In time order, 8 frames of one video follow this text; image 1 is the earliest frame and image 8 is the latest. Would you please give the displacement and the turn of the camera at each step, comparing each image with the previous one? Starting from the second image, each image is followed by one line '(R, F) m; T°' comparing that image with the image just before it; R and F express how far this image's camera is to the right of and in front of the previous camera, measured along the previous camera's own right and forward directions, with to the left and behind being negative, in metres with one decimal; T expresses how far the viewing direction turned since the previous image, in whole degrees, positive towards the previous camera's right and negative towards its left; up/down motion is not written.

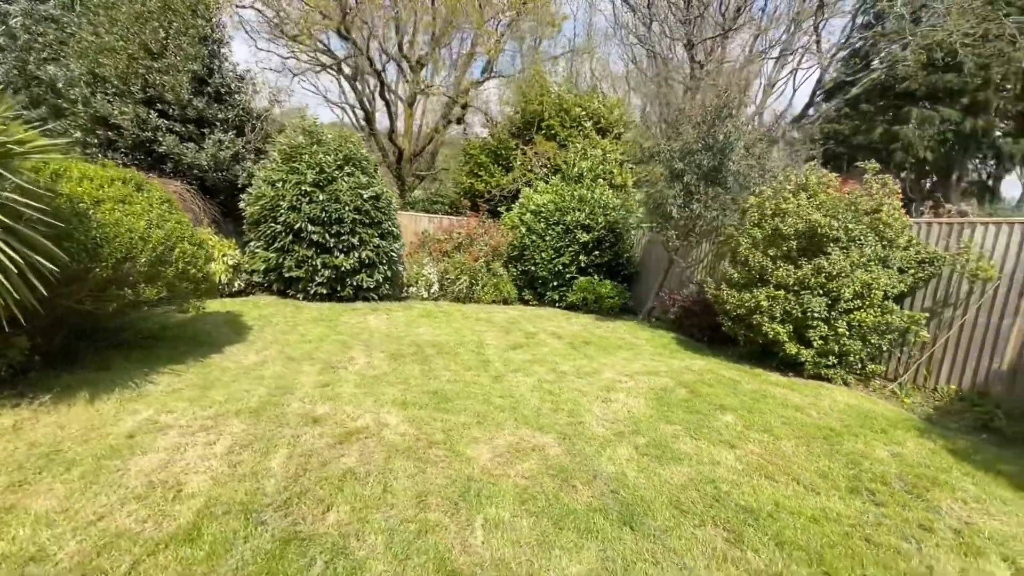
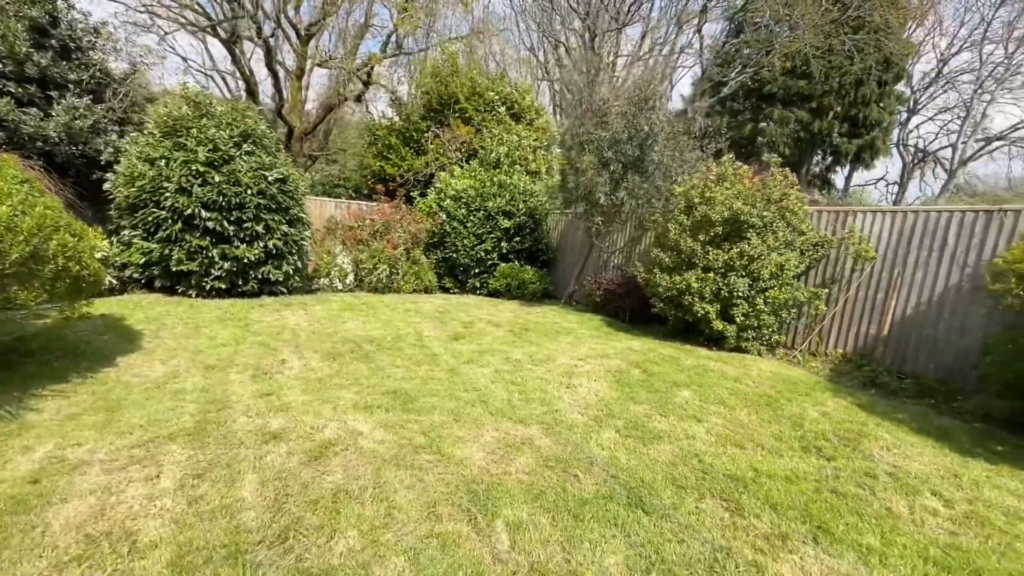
(-0.6, +0.2) m; +13°
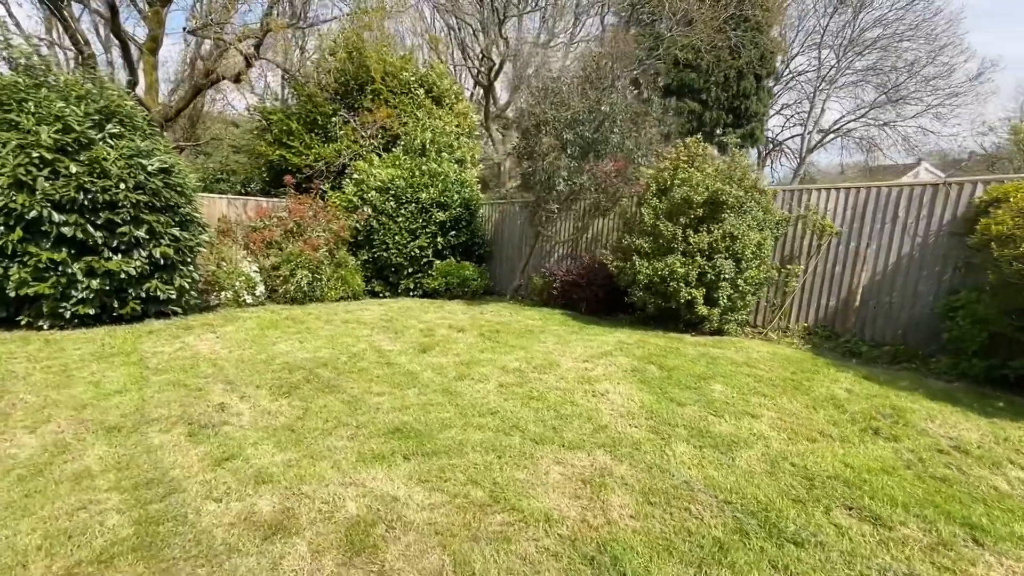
(-1.0, +0.8) m; +13°
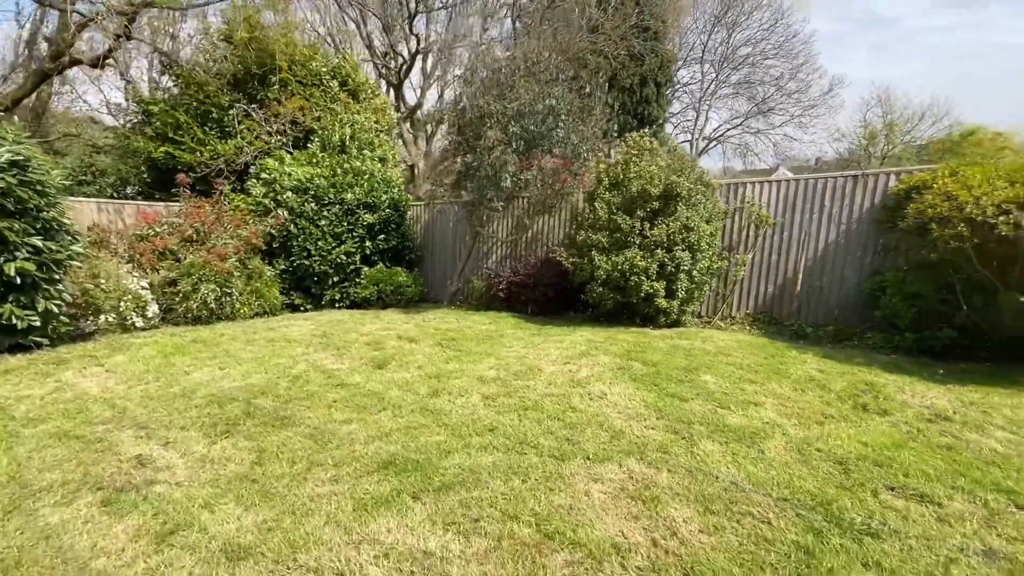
(-0.6, +0.5) m; +11°
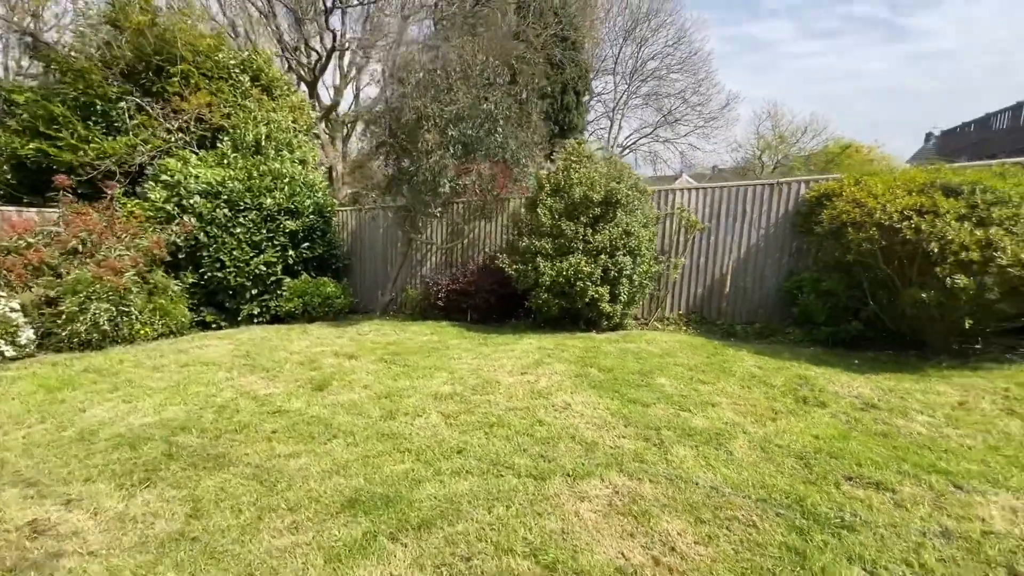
(-0.3, +0.2) m; +9°
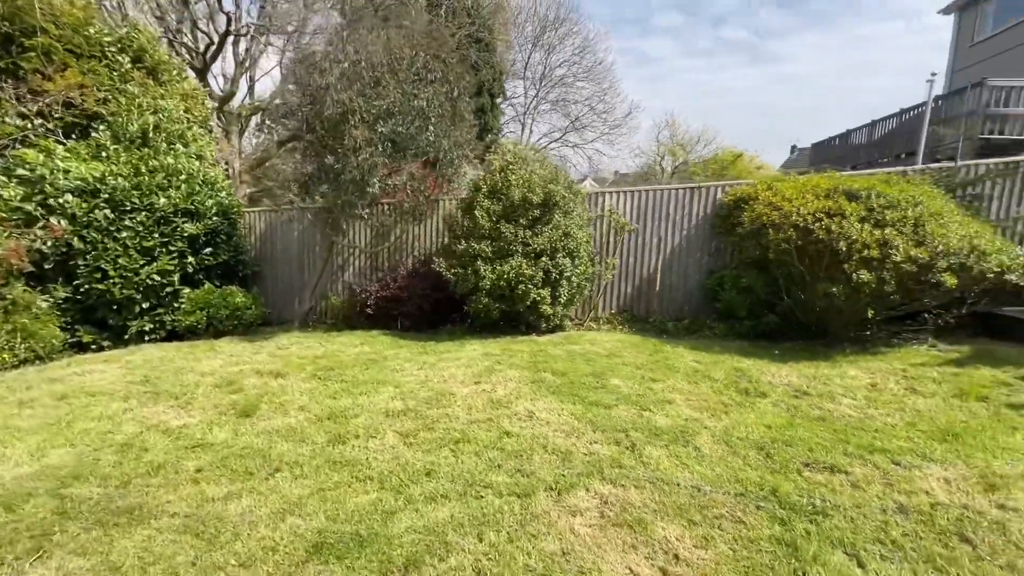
(-0.3, +0.2) m; +11°
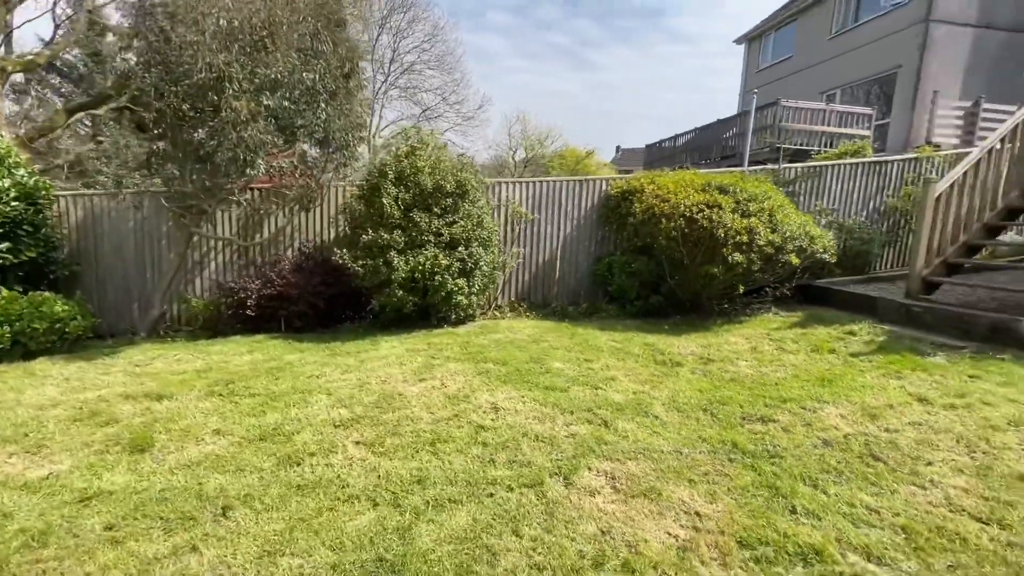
(-0.8, +0.2) m; +18°
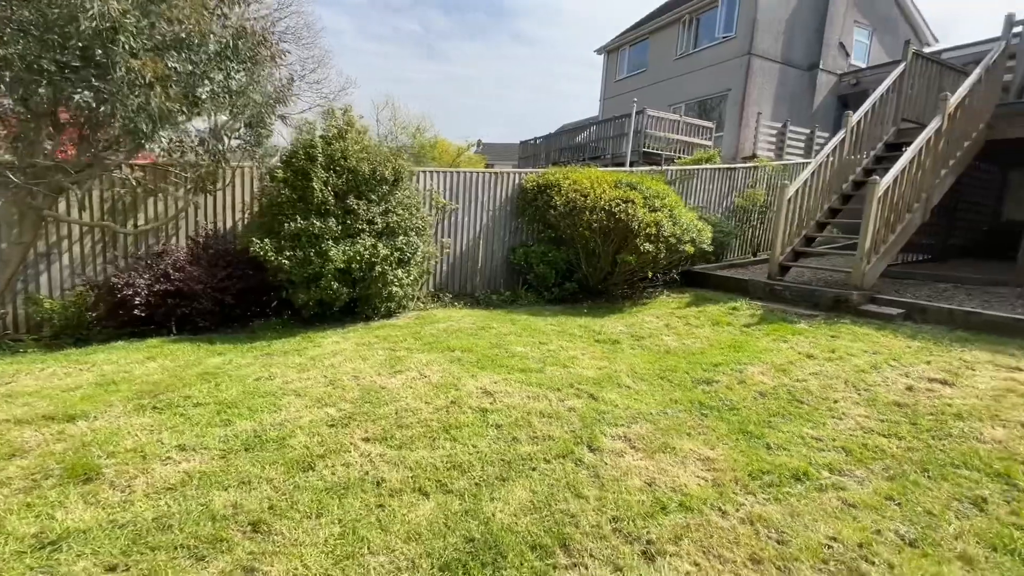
(-0.9, 0.0) m; +17°
